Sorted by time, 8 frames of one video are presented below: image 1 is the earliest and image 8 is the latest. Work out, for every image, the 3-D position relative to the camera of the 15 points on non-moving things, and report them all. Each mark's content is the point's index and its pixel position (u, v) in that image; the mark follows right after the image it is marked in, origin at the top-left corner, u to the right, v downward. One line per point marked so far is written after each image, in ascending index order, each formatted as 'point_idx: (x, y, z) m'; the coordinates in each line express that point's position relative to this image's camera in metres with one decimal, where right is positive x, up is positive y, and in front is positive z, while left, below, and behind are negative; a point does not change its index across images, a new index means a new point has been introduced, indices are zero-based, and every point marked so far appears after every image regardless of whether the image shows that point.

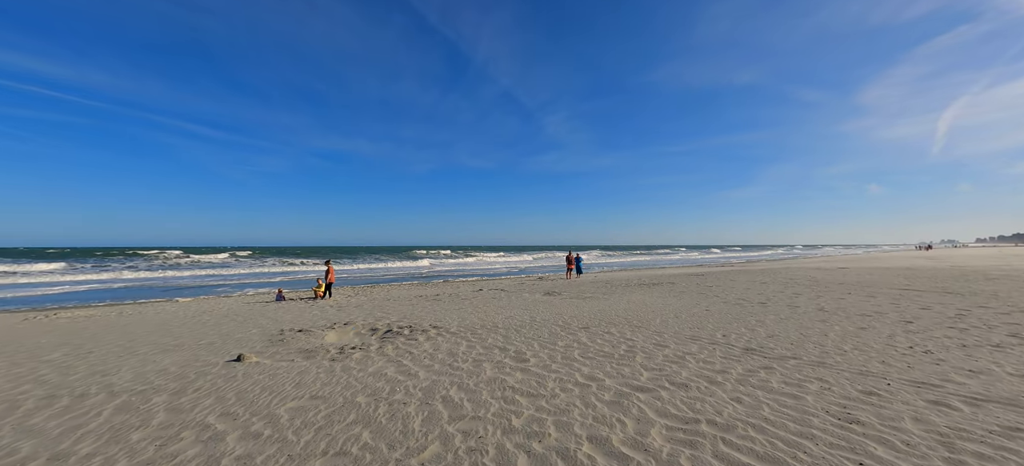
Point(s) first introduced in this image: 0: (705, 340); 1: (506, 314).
0: (+3.3, -1.8, +6.4) m
1: (-0.2, -2.1, +9.6) m
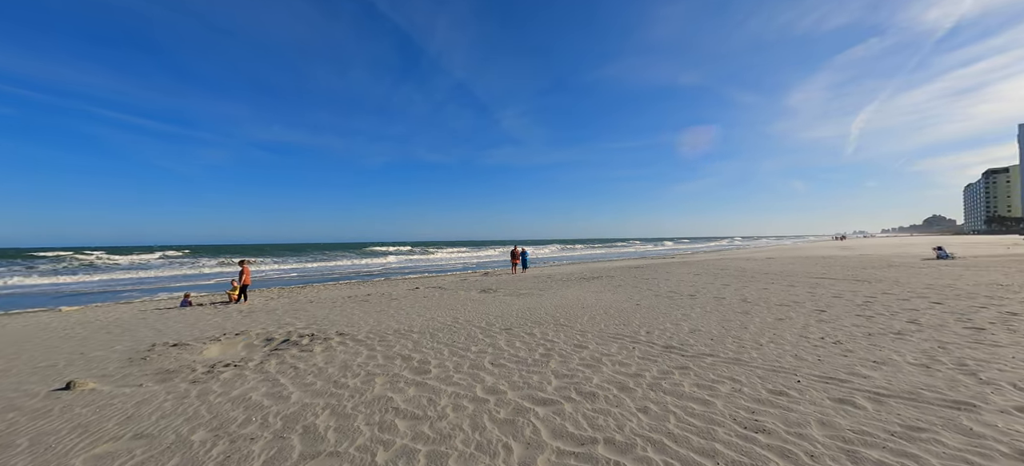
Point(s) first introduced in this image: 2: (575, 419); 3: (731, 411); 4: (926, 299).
0: (+1.9, -1.7, +6.1) m
1: (-2.0, -2.0, +8.8) m
2: (+0.6, -1.8, +3.6) m
3: (+2.1, -1.7, +3.6) m
4: (+9.8, -1.6, +8.9) m
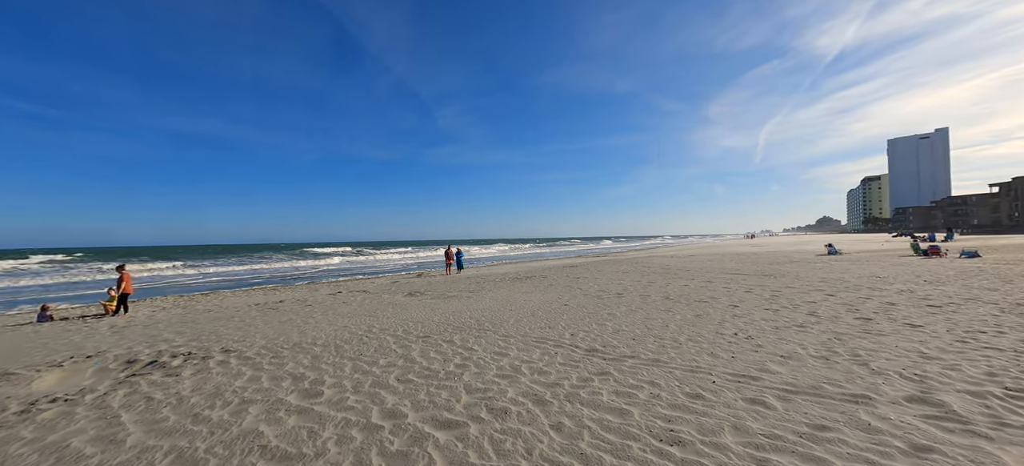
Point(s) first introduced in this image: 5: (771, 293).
0: (+0.6, -1.7, +5.8) m
1: (-3.6, -1.9, +7.9) m
2: (-0.3, -1.8, +3.2) m
3: (+1.2, -1.7, +3.3) m
4: (+8.0, -1.5, +9.7) m
5: (+6.8, -1.6, +9.8) m
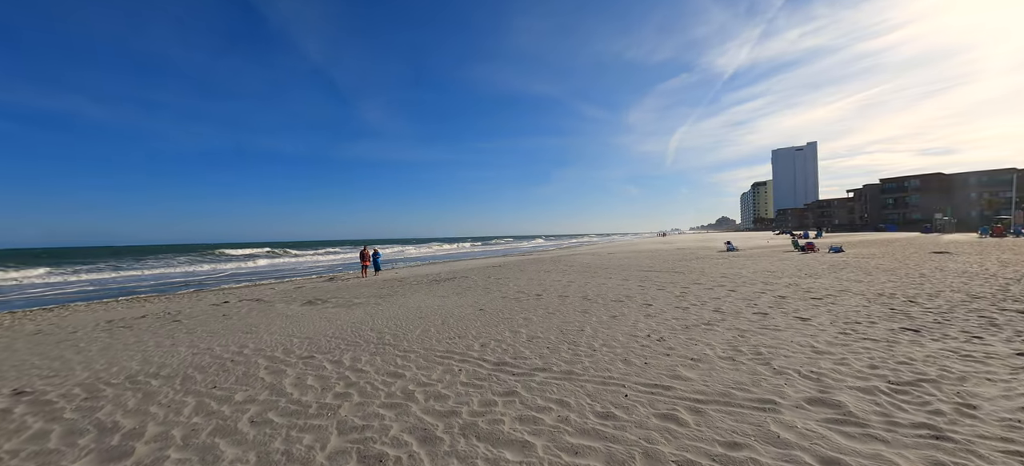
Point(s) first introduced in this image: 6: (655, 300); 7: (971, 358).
0: (-0.7, -1.7, +5.1) m
1: (-5.3, -1.9, +6.4) m
2: (-1.1, -1.8, +2.4) m
3: (+0.3, -1.7, +2.8) m
4: (+5.8, -1.5, +10.3) m
5: (+4.6, -1.5, +10.2) m
6: (+3.3, -1.6, +8.7) m
7: (+5.4, -1.5, +4.3) m
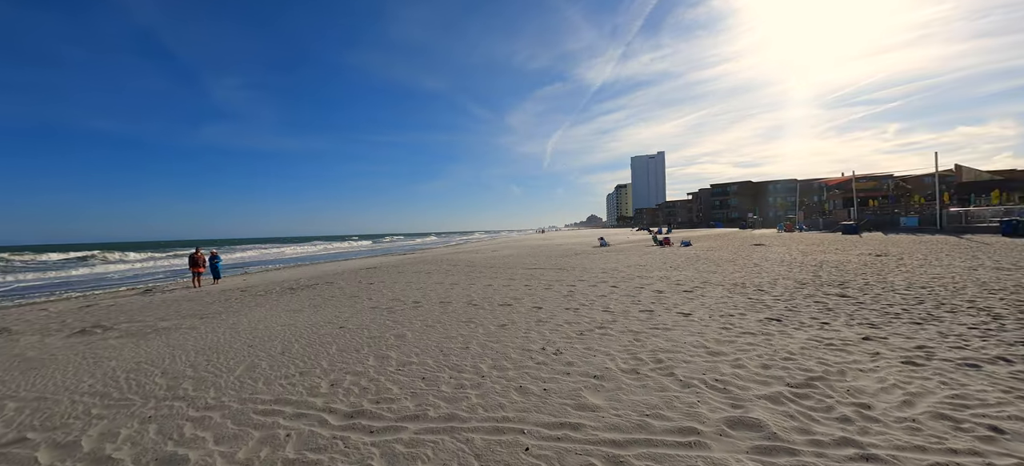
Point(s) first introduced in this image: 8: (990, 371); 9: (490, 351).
0: (-2.1, -1.6, +3.5) m
1: (-6.8, -1.9, +3.5) m
2: (-1.6, -1.8, +0.8) m
3: (-0.4, -1.7, +1.7) m
4: (+2.6, -1.4, +10.5) m
5: (+1.5, -1.5, +10.0) m
6: (+0.7, -1.5, +8.1) m
7: (+4.0, -1.4, +4.6) m
8: (+4.6, -1.3, +3.6) m
9: (-0.3, -1.5, +5.0) m
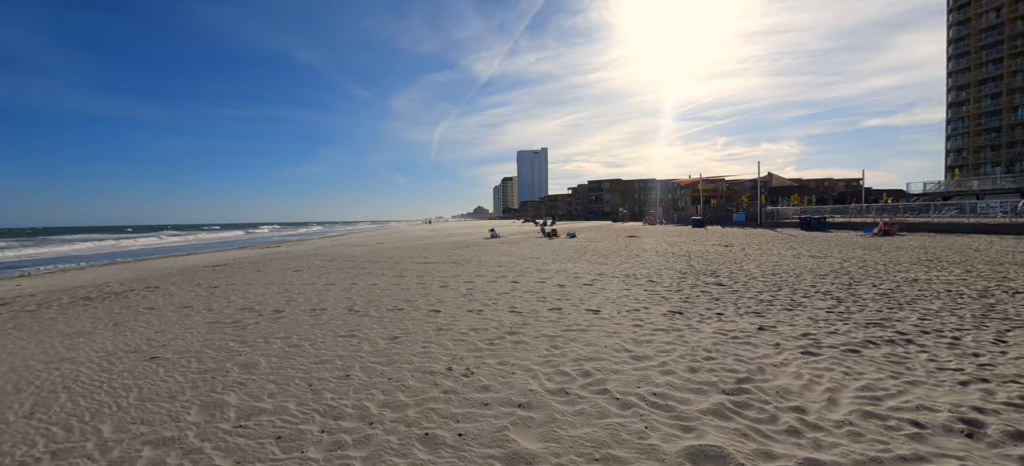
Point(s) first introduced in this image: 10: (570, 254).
0: (-2.6, -1.6, +1.9) m
1: (-7.1, -1.9, +0.5) m
2: (-1.4, -1.8, -0.5) m
3: (-0.5, -1.7, +0.6) m
4: (-0.2, -1.2, +9.9) m
5: (-1.1, -1.3, +9.1) m
6: (-1.3, -1.4, +7.1) m
7: (+2.9, -1.3, +4.7) m
8: (+3.7, -1.3, +3.9) m
9: (-1.4, -1.5, +3.8) m
10: (+2.2, -0.8, +14.3) m
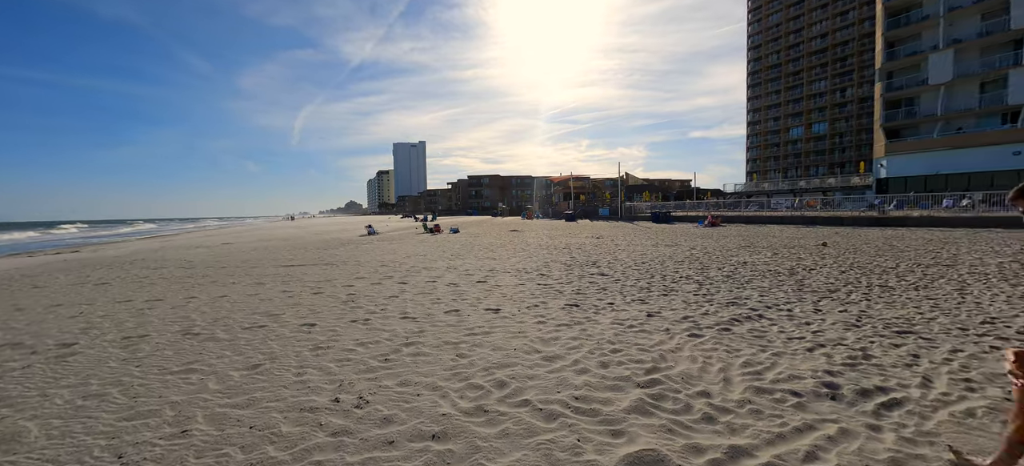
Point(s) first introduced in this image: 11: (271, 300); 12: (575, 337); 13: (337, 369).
0: (-2.7, -1.7, +0.6) m
1: (-6.6, -2.1, -2.1) m
2: (-0.8, -1.9, -1.3) m
3: (-0.3, -1.7, +0.1) m
4: (-2.9, -1.1, +9.0) m
5: (-3.5, -1.2, +8.0) m
6: (-3.1, -1.4, +6.0) m
7: (+1.6, -1.3, +5.0) m
8: (+2.7, -1.2, +4.5) m
9: (-2.1, -1.5, +2.8) m
10: (-1.9, -0.6, +13.9) m
11: (-4.7, -1.3, +7.4) m
12: (+0.8, -1.3, +4.7) m
13: (-1.9, -1.4, +4.0) m
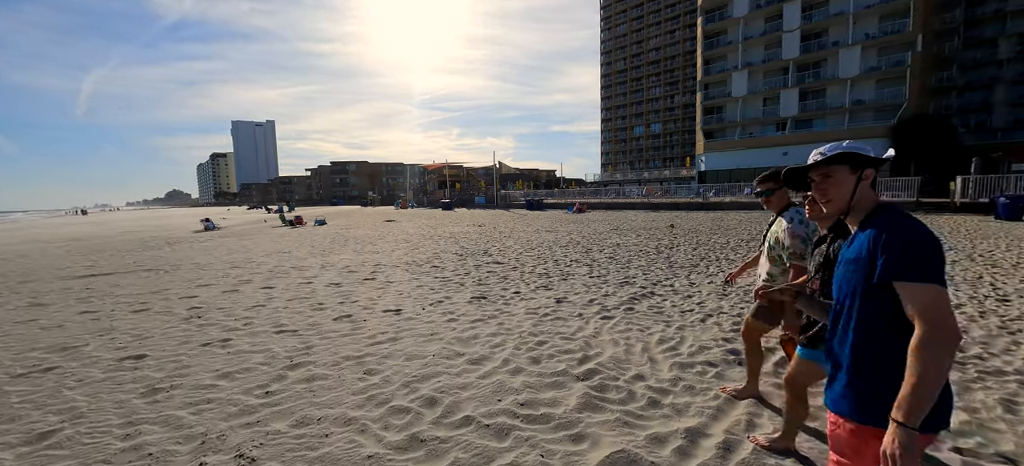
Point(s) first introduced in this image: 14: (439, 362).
0: (-2.2, -1.8, -0.5) m
1: (-5.0, -2.4, -4.3) m
2: (+0.2, -1.9, -1.8) m
3: (+0.2, -1.7, -0.3) m
4: (-5.0, -1.0, +7.4) m
5: (-5.3, -1.2, +6.2) m
6: (-4.3, -1.3, +4.5) m
7: (+0.5, -1.1, +4.9) m
8: (+1.7, -1.0, +4.8) m
9: (-2.3, -1.5, +1.8) m
10: (-5.7, -0.4, +12.3) m
11: (-6.3, -1.3, +5.2) m
12: (-0.2, -1.2, +4.4) m
13: (-2.5, -1.4, +2.9) m
14: (-0.7, -1.2, +3.7) m
